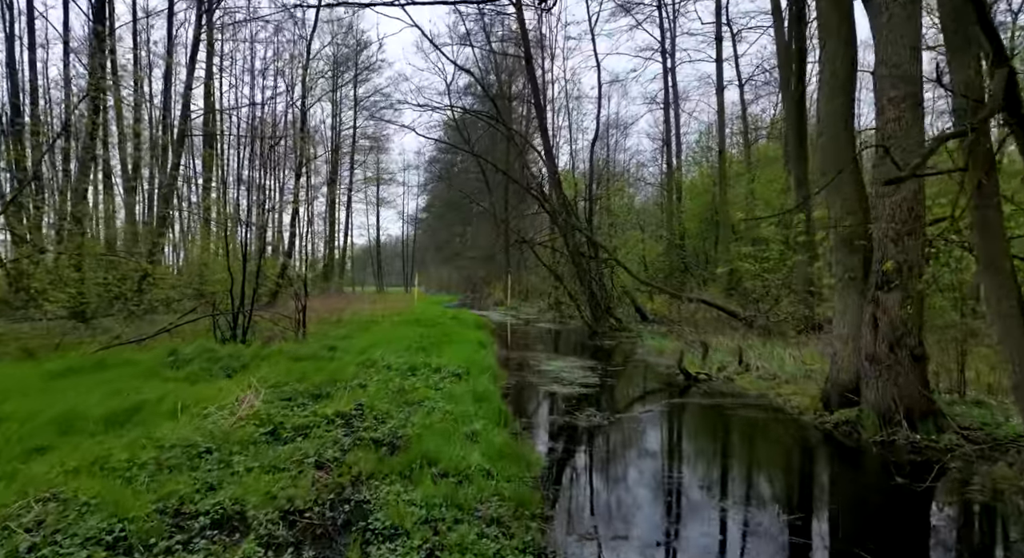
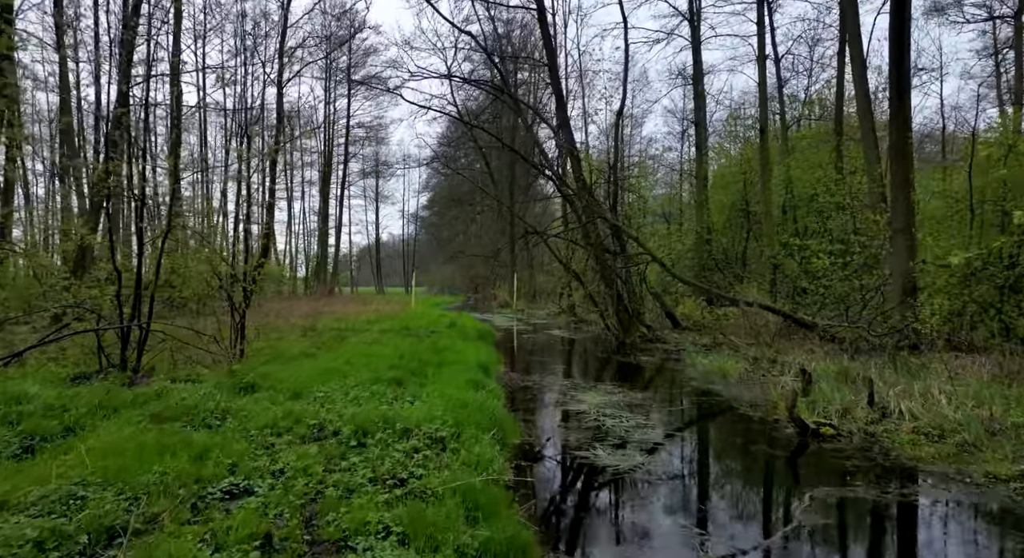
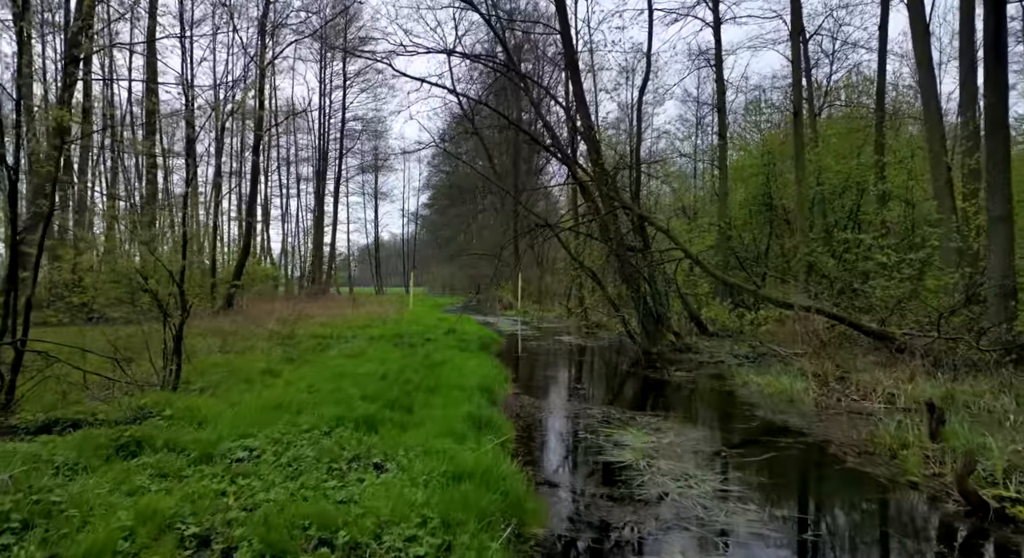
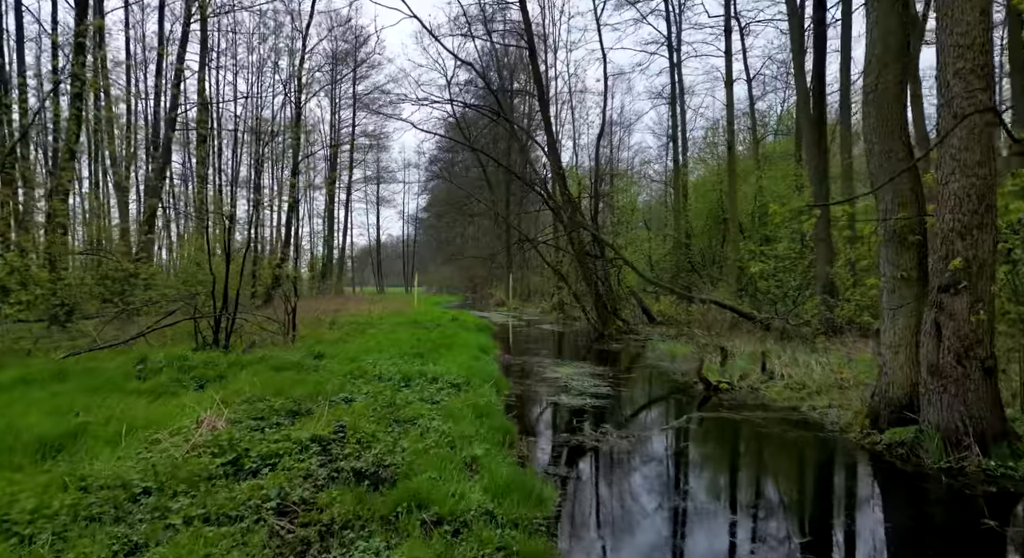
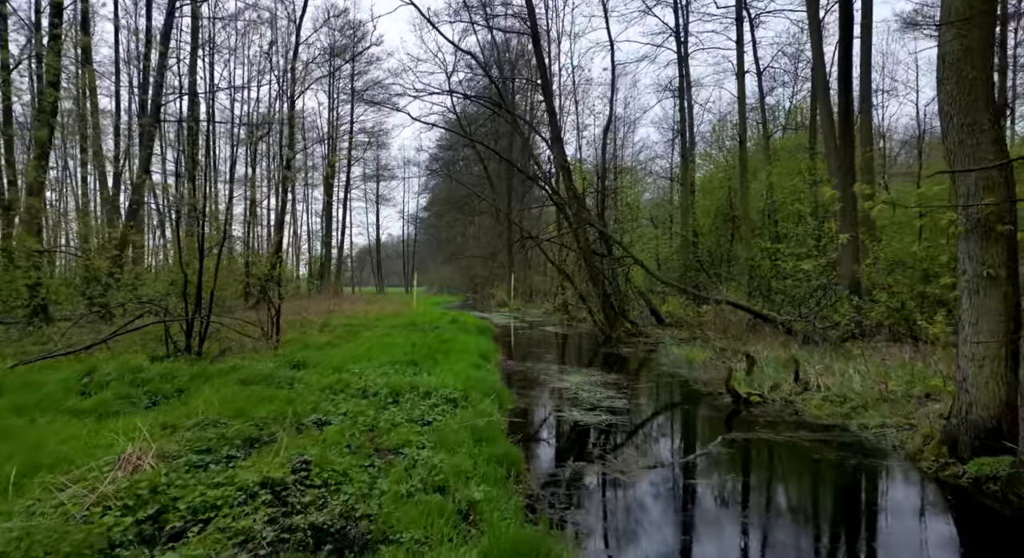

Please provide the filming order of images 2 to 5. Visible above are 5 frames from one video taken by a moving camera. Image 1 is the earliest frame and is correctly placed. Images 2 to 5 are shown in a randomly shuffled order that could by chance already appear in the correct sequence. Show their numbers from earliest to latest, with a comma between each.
4, 5, 2, 3
